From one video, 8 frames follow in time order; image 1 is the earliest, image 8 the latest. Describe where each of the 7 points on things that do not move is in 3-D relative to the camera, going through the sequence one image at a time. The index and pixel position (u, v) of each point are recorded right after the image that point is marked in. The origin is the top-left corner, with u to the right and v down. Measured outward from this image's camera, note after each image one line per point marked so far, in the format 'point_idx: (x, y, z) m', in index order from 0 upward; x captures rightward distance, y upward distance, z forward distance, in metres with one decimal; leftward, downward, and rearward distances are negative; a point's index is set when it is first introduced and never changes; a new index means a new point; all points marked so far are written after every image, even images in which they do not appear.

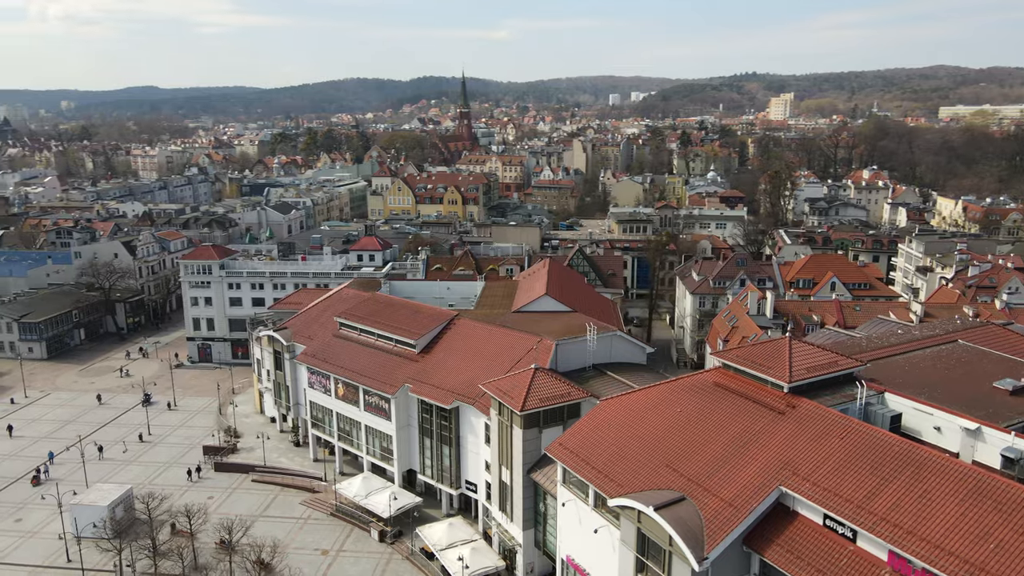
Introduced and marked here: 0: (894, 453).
0: (+5.4, -2.4, +10.3) m
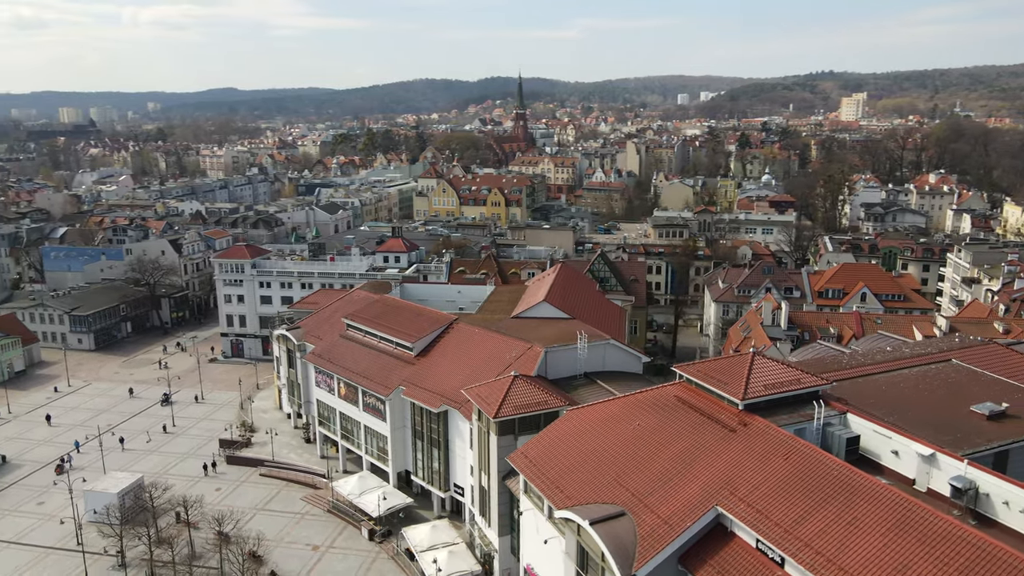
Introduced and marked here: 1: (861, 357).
0: (+4.4, -2.6, +9.9) m
1: (+7.3, -1.4, +15.1) m
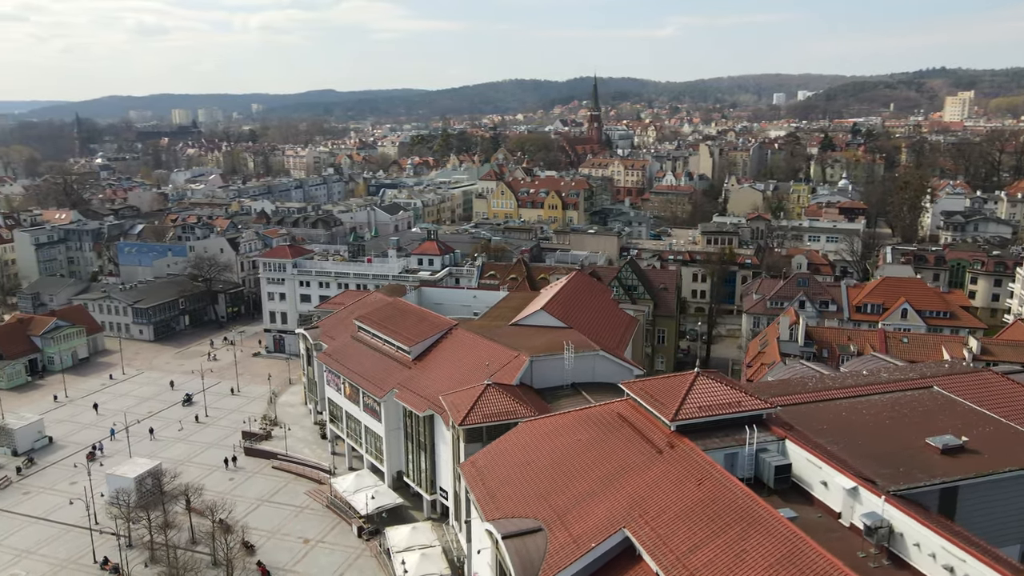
0: (+3.0, -2.9, +9.6) m
1: (+6.4, -1.8, +14.4) m
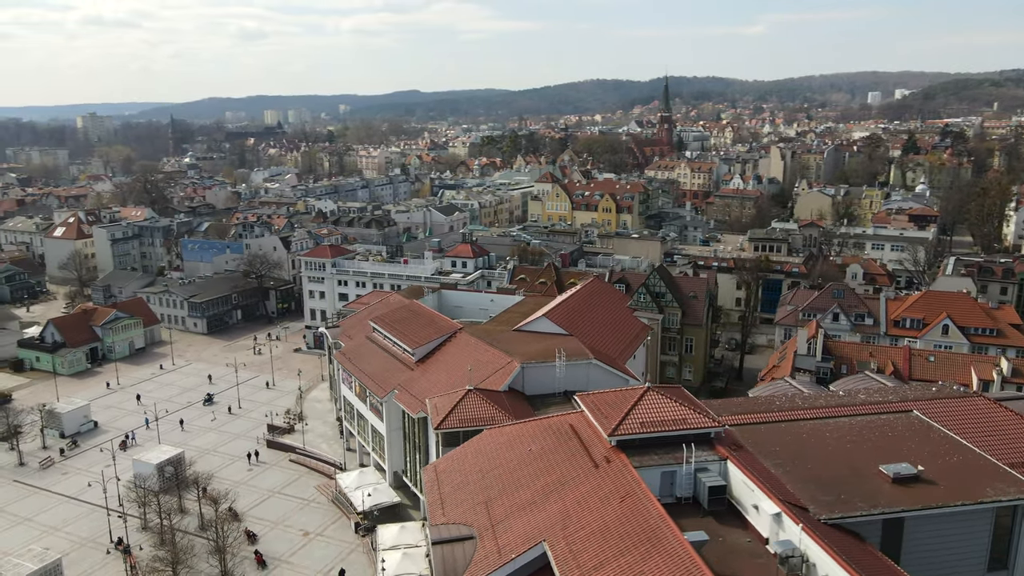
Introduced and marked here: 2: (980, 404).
0: (+1.8, -3.2, +9.5) m
1: (+5.7, -2.1, +13.9) m
2: (+8.7, -2.2, +13.4) m
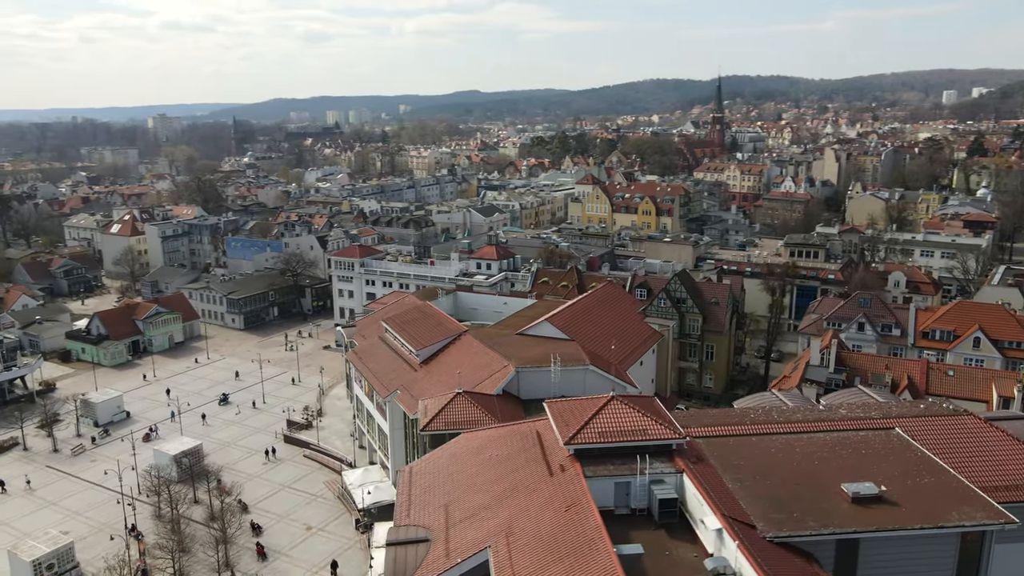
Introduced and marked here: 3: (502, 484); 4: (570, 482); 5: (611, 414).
0: (+0.9, -3.3, +9.5) m
1: (+5.2, -2.3, +13.6) m
2: (+8.1, -2.4, +12.9) m
3: (-0.2, -3.2, +11.8) m
4: (+0.9, -2.9, +10.9) m
5: (+1.6, -2.1, +11.9) m
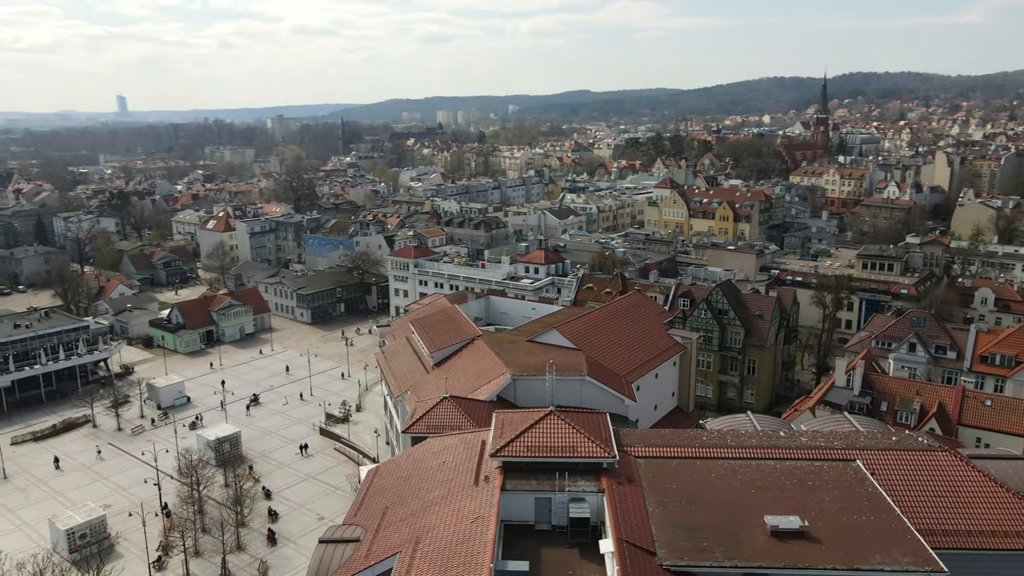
0: (-0.5, -3.5, +9.6) m
1: (+4.3, -2.7, +13.1) m
2: (+7.1, -2.9, +12.0) m
3: (-1.3, -3.4, +12.1) m
4: (-0.4, -3.1, +11.0) m
5: (+0.6, -2.3, +11.9) m
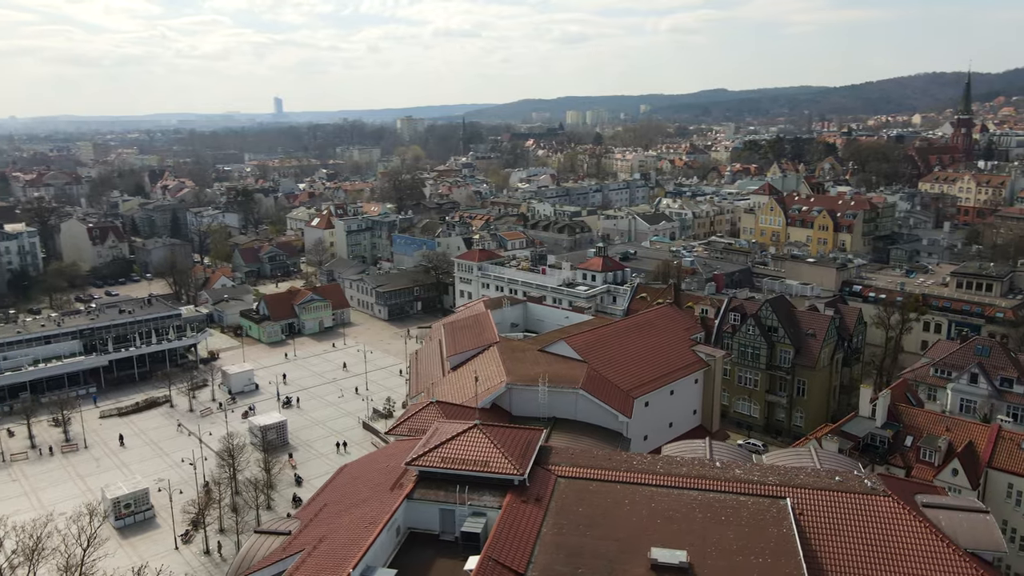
0: (-2.3, -3.7, +10.1) m
1: (+3.1, -3.1, +12.7) m
2: (+5.7, -3.4, +11.1) m
3: (-2.6, -3.6, +12.6) m
4: (-1.9, -3.4, +11.4) m
5: (-0.8, -2.6, +12.2) m
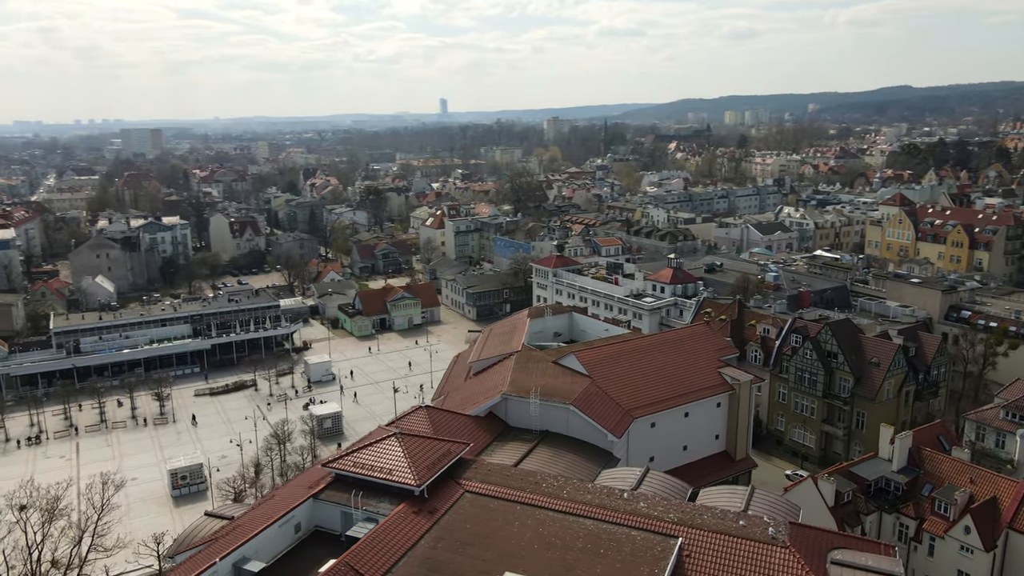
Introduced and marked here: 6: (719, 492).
0: (-4.2, -3.9, +11.0) m
1: (+1.6, -3.5, +12.5) m
2: (+3.8, -3.9, +10.4) m
3: (-4.0, -3.8, +13.6) m
4: (-3.5, -3.6, +12.2) m
5: (-2.3, -2.8, +12.8) m
6: (+4.1, -3.7, +13.3) m
